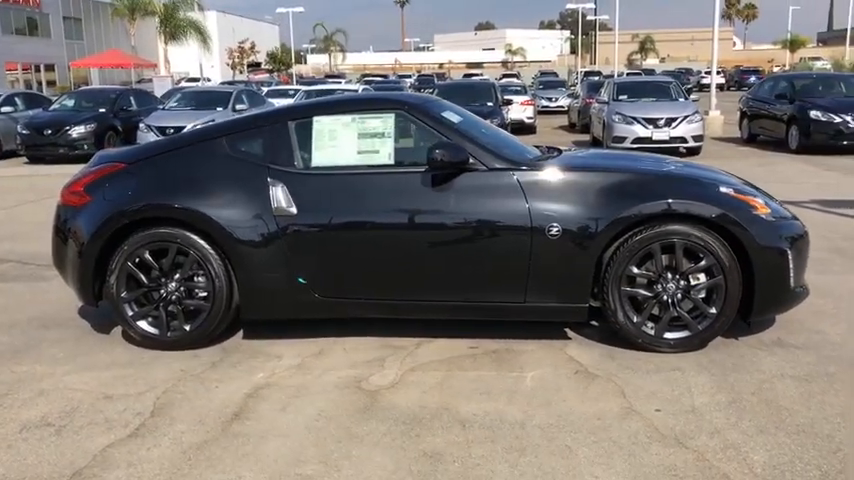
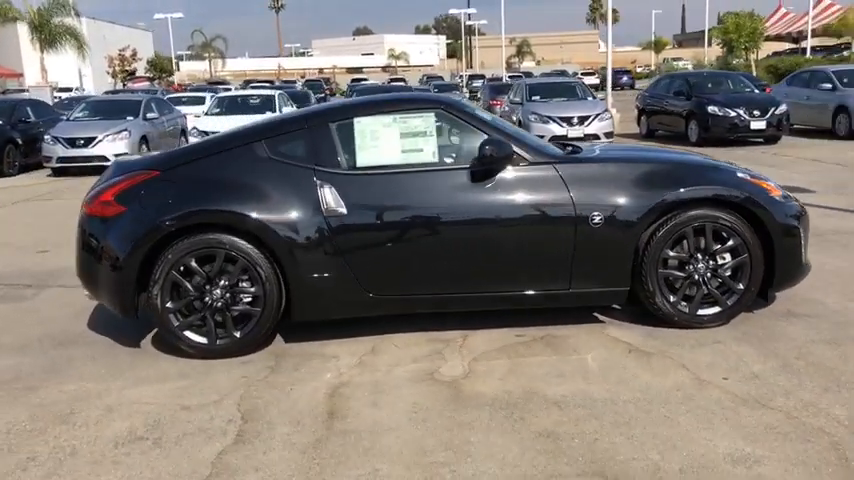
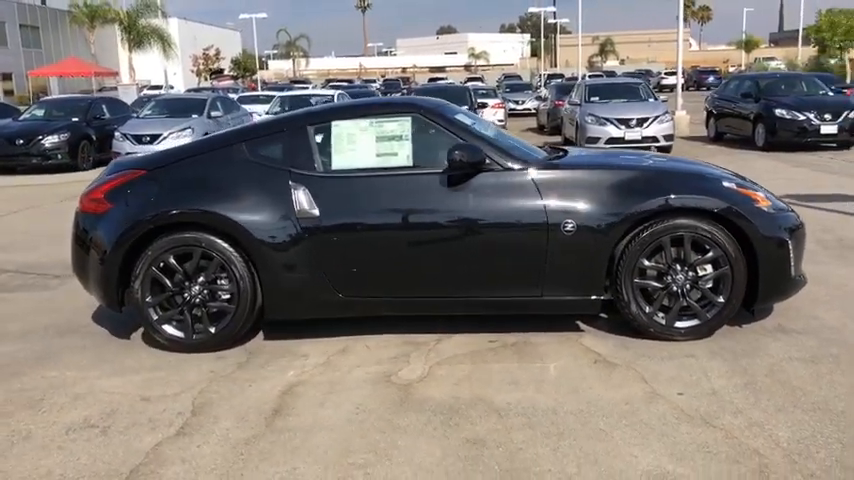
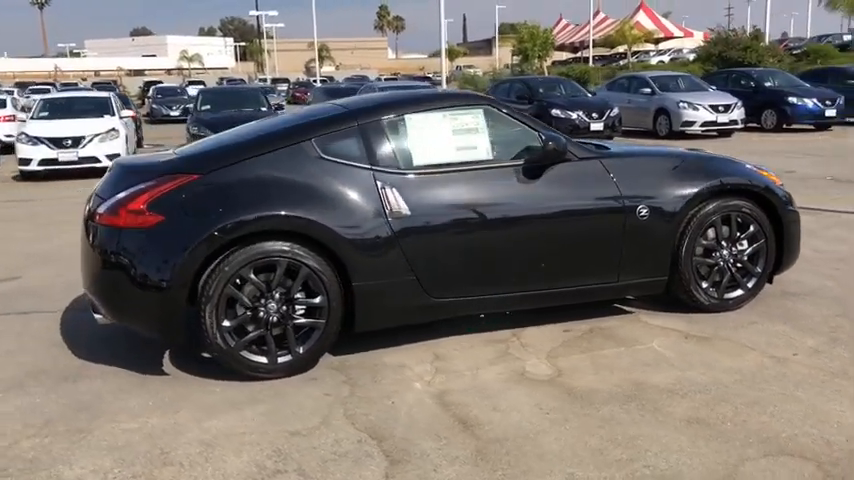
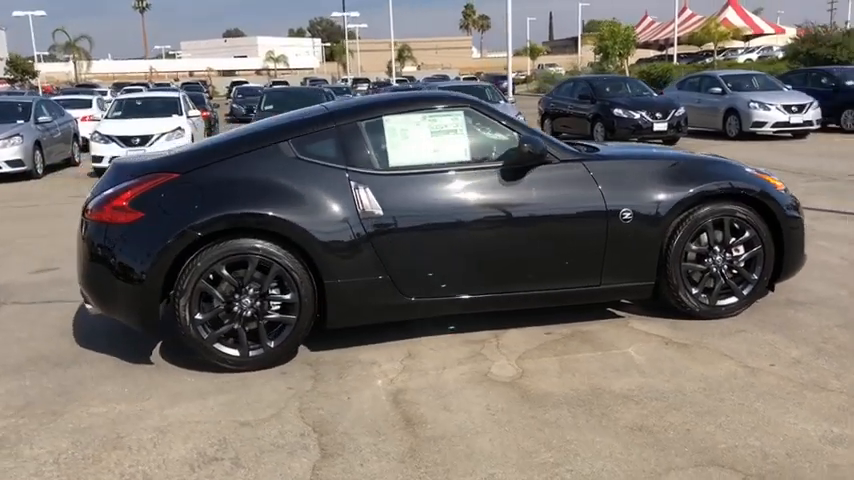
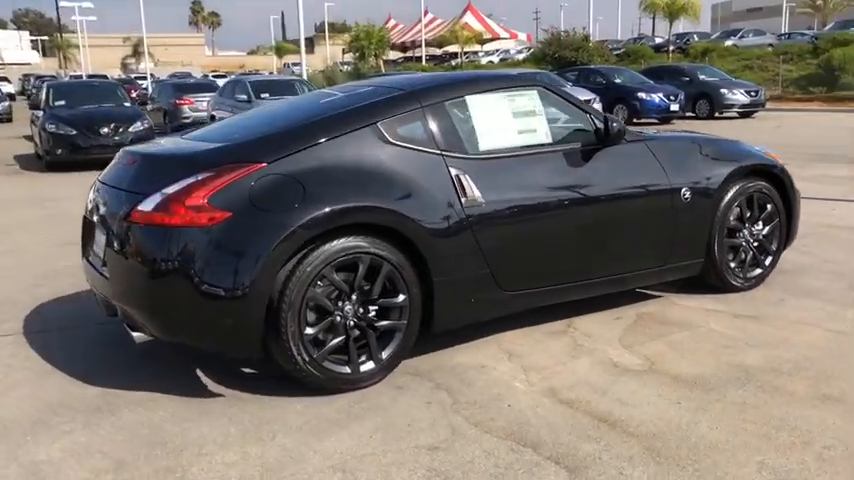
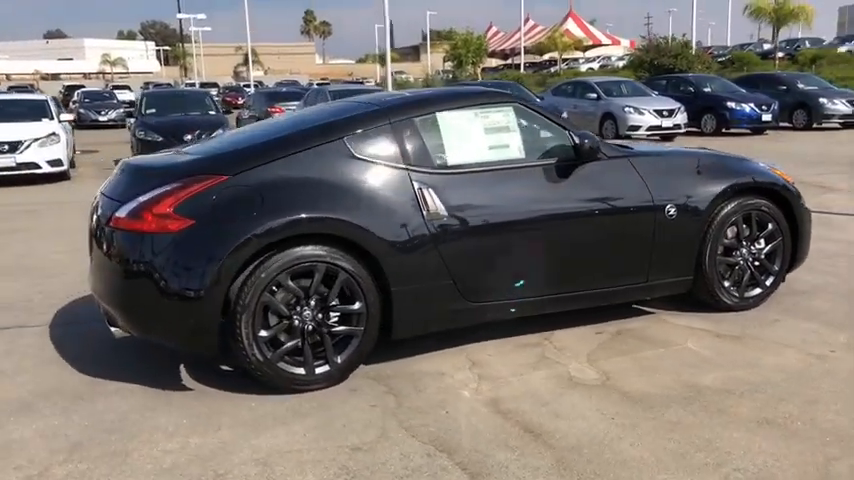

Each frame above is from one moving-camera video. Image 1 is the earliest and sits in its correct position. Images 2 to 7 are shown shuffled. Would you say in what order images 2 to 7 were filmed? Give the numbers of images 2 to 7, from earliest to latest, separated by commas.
3, 2, 5, 4, 7, 6
